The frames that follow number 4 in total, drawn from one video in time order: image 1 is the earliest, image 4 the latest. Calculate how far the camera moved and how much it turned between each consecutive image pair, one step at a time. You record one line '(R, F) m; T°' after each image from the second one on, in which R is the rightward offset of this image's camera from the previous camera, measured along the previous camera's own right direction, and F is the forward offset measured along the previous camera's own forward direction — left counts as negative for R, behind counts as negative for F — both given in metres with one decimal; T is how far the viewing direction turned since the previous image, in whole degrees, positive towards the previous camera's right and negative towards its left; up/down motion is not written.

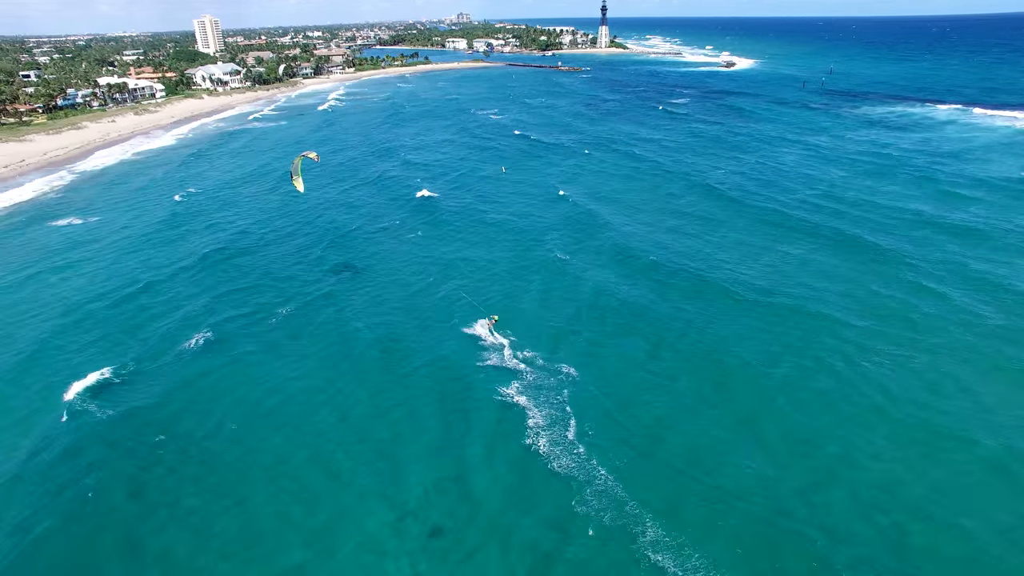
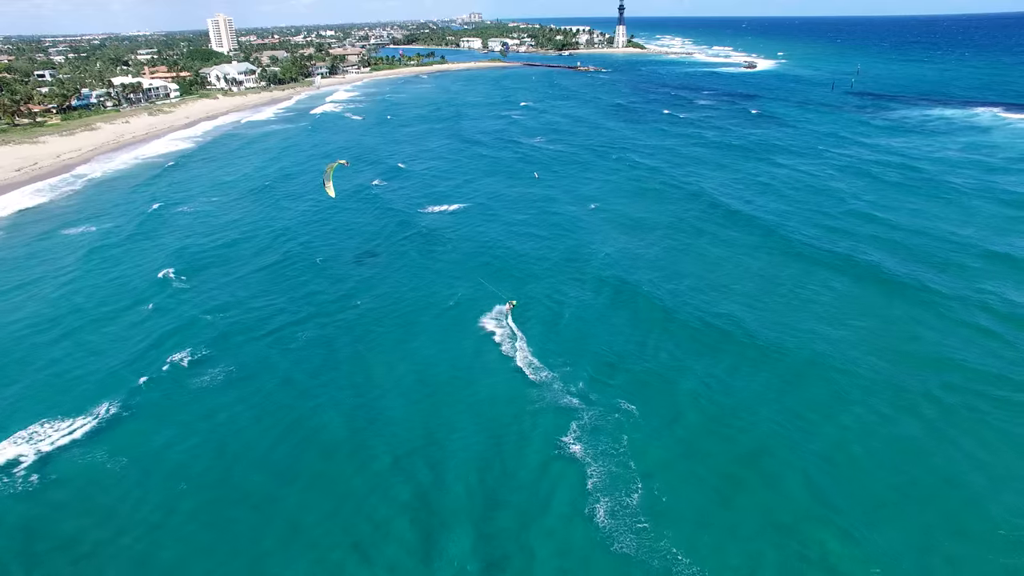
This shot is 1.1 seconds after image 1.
(-0.9, +1.6) m; -1°
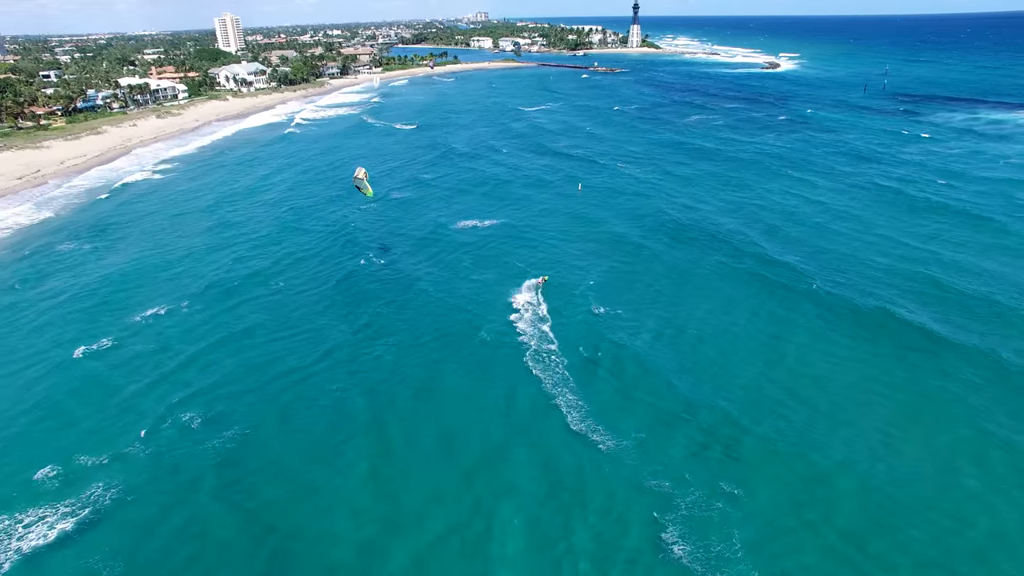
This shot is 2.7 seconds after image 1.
(-1.6, +2.6) m; 0°
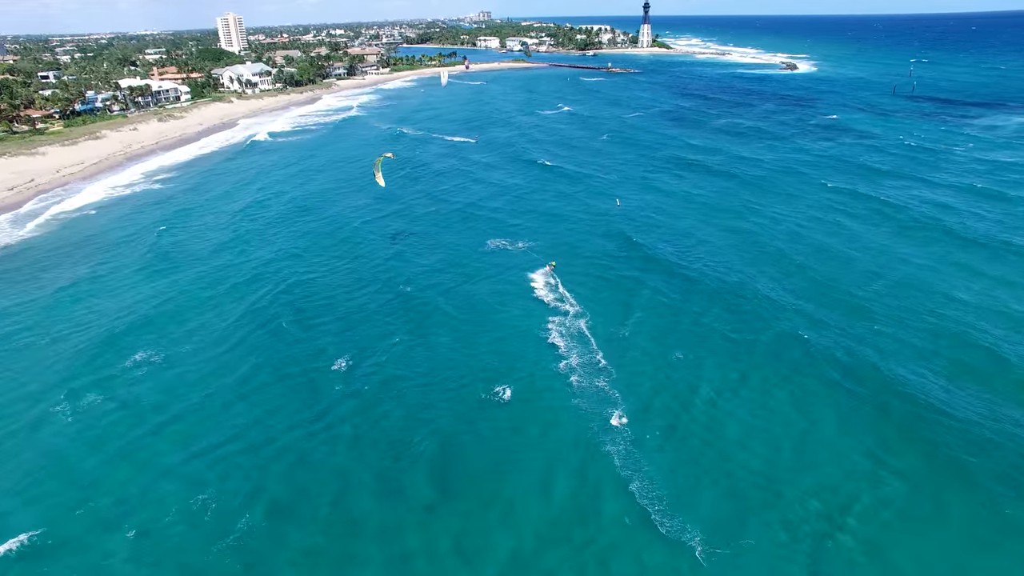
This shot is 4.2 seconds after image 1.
(-1.5, +2.8) m; 0°
